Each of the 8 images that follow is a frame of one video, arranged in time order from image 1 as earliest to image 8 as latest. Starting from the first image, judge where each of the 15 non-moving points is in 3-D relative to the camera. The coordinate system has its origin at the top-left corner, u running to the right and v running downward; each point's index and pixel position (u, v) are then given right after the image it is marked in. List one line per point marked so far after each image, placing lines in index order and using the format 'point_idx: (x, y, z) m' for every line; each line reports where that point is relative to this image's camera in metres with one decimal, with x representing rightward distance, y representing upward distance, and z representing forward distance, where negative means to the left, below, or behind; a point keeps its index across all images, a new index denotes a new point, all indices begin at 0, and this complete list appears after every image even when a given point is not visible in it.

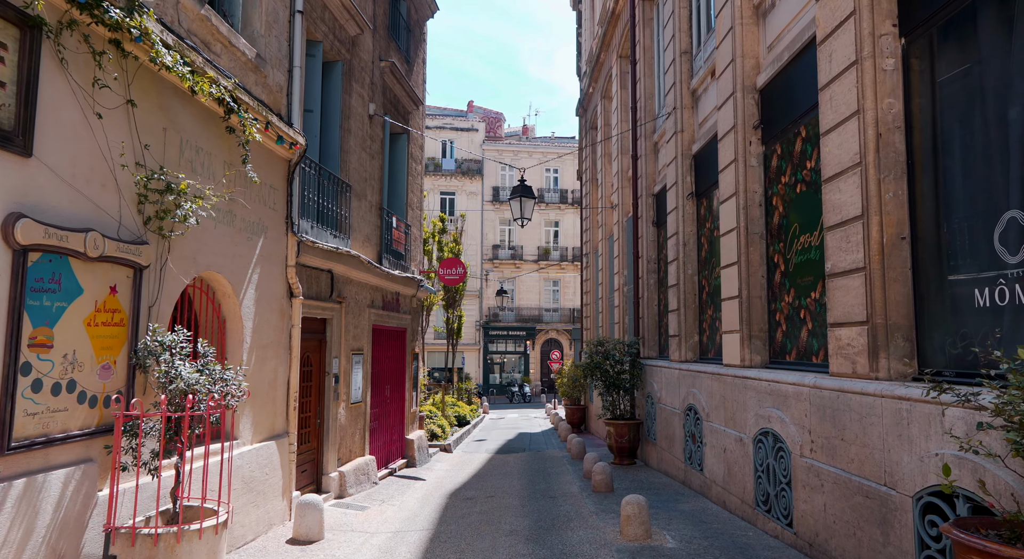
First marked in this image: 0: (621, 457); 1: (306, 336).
0: (+2.0, -3.2, +13.4) m
1: (-2.6, -0.7, +9.4) m
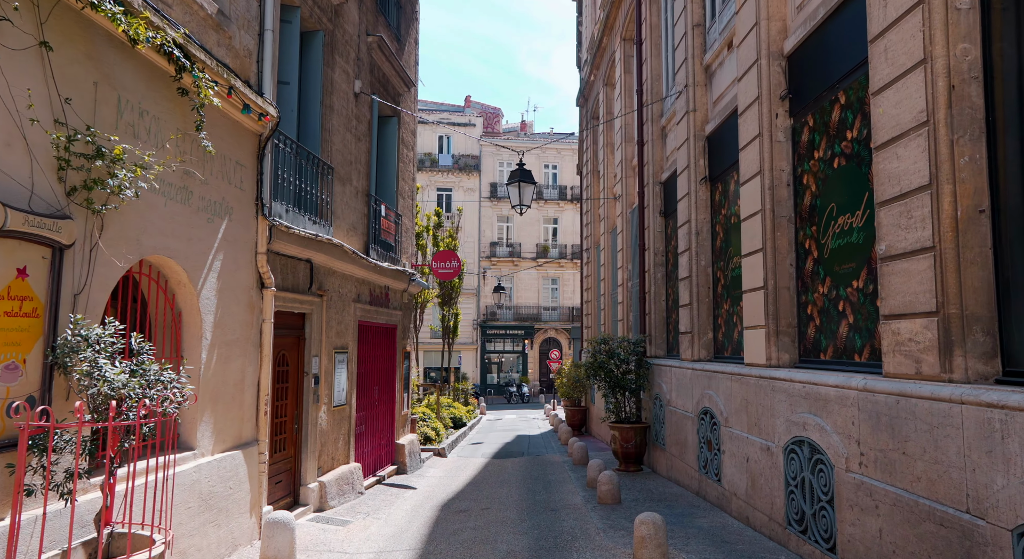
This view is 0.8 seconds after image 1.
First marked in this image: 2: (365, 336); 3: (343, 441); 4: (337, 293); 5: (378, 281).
0: (+1.9, -3.1, +12.5) m
1: (-2.6, -0.6, +8.4) m
2: (-2.3, -0.9, +11.6) m
3: (-2.4, -2.2, +10.2) m
4: (-2.4, -0.2, +10.1) m
5: (-2.2, 0.0, +11.9) m
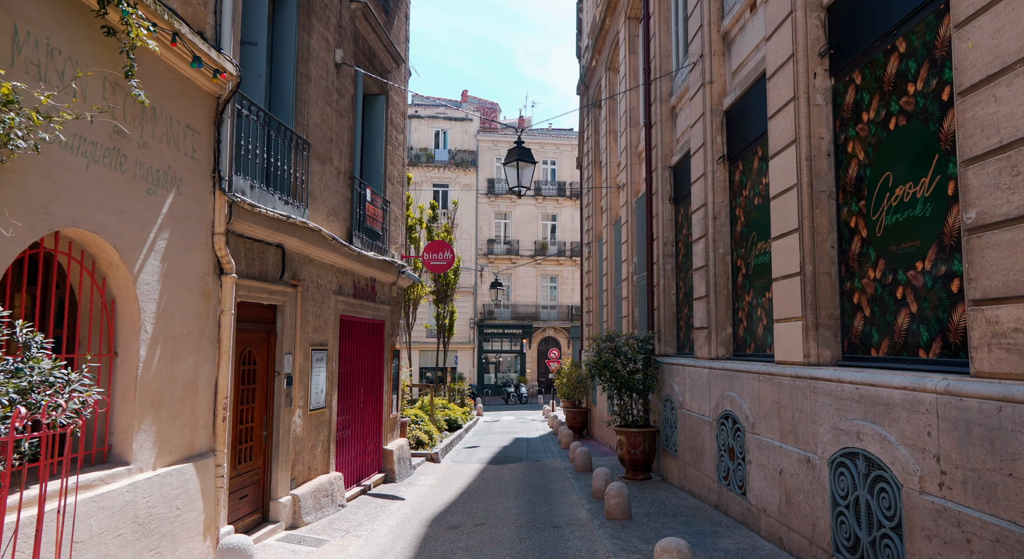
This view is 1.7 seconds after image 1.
0: (+1.9, -3.0, +11.5) m
1: (-2.7, -0.5, +7.4) m
2: (-2.4, -0.8, +10.6) m
3: (-2.4, -2.1, +9.2) m
4: (-2.4, -0.1, +9.1) m
5: (-2.2, +0.1, +10.9) m
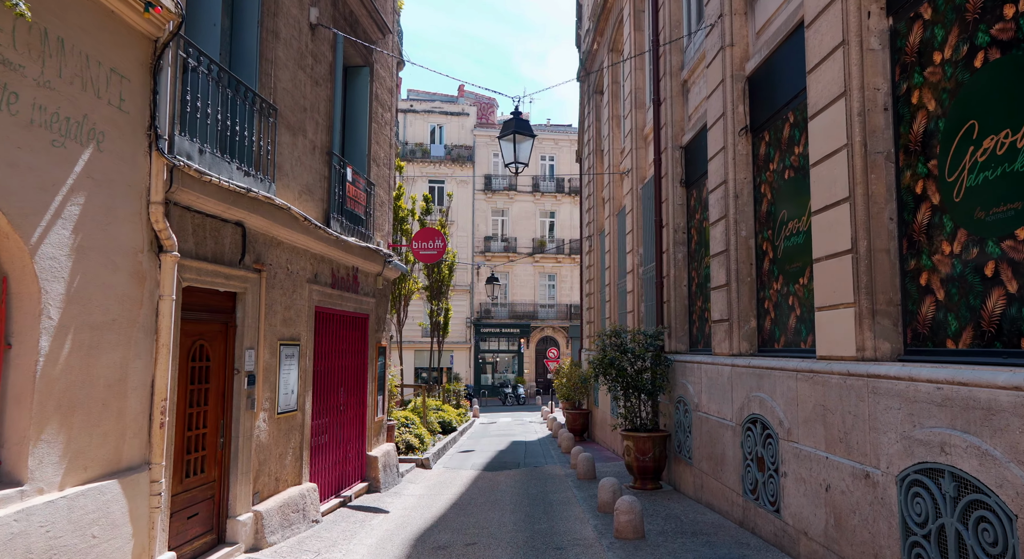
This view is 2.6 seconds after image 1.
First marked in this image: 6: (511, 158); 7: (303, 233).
0: (+1.8, -2.8, +10.4) m
1: (-2.7, -0.3, +6.4) m
2: (-2.4, -0.6, +9.5) m
3: (-2.4, -2.0, +8.2) m
4: (-2.5, +0.1, +8.0) m
5: (-2.3, +0.3, +9.8) m
6: (0.0, +1.7, +10.1) m
7: (-2.3, +0.5, +8.3) m
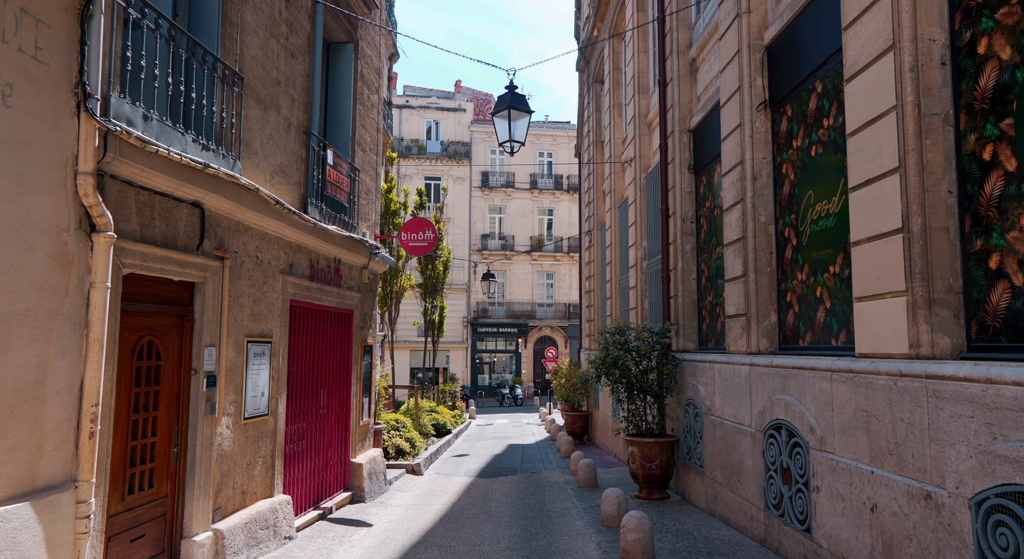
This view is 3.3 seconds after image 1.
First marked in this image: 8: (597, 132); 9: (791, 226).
0: (+1.8, -2.7, +9.6) m
1: (-2.8, -0.2, +5.6) m
2: (-2.5, -0.5, +8.7) m
3: (-2.5, -1.9, +7.4) m
4: (-2.5, +0.2, +7.2) m
5: (-2.3, +0.4, +9.0) m
6: (-0.1, +1.8, +9.3) m
7: (-2.4, +0.6, +7.5) m
8: (+2.2, +3.9, +19.6) m
9: (+2.7, +0.5, +7.2) m
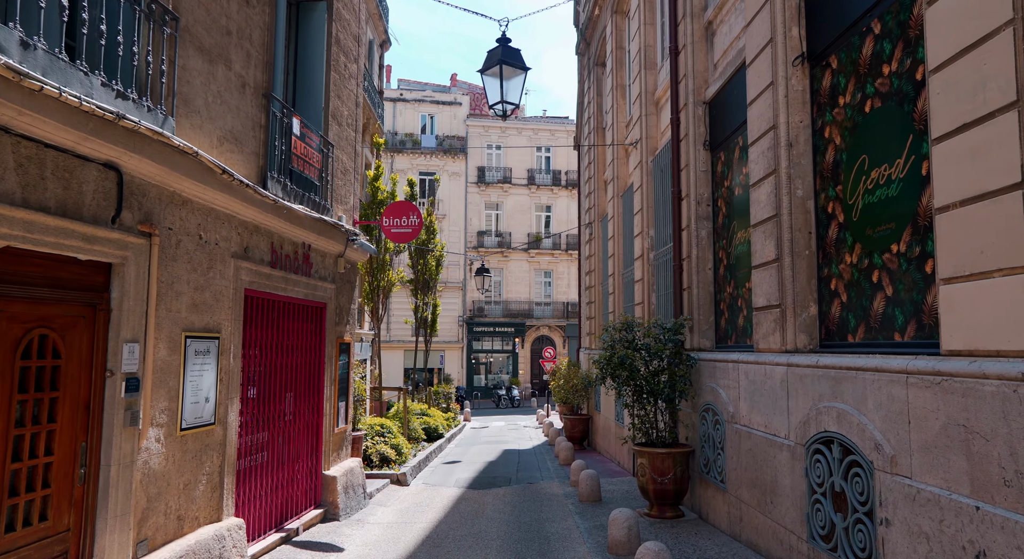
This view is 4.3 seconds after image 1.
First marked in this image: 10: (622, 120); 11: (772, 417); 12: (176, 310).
0: (+1.7, -2.6, +8.5) m
1: (-2.8, -0.1, +4.4) m
2: (-2.5, -0.4, +7.6) m
3: (-2.6, -1.7, +6.2) m
4: (-2.6, +0.3, +6.0) m
5: (-2.4, +0.5, +7.8) m
6: (-0.2, +1.9, +8.2) m
7: (-2.5, +0.8, +6.3) m
8: (+2.1, +4.0, +18.4) m
9: (+2.6, +0.7, +6.0) m
10: (+2.3, +3.4, +15.5) m
11: (+2.2, -1.2, +6.4) m
12: (-2.6, -0.2, +5.7) m
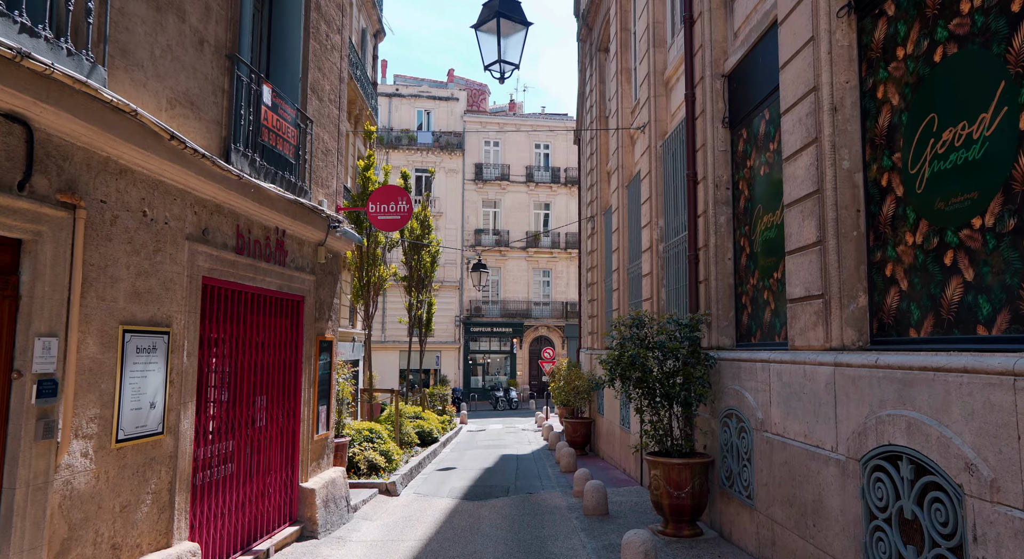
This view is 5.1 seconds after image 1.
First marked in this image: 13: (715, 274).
0: (+1.7, -2.5, +7.5) m
1: (-2.8, 0.0, +3.5) m
2: (-2.5, -0.3, +6.6) m
3: (-2.6, -1.6, +5.3) m
4: (-2.6, +0.4, +5.1) m
5: (-2.4, +0.6, +6.9) m
6: (-0.2, +2.0, +7.3) m
7: (-2.5, +0.9, +5.4) m
8: (+2.1, +4.1, +17.5) m
9: (+2.6, +0.8, +5.1) m
10: (+2.3, +3.4, +14.5) m
11: (+2.2, -1.1, +5.4) m
12: (-2.6, -0.1, +4.8) m
13: (+2.3, +0.1, +8.4) m
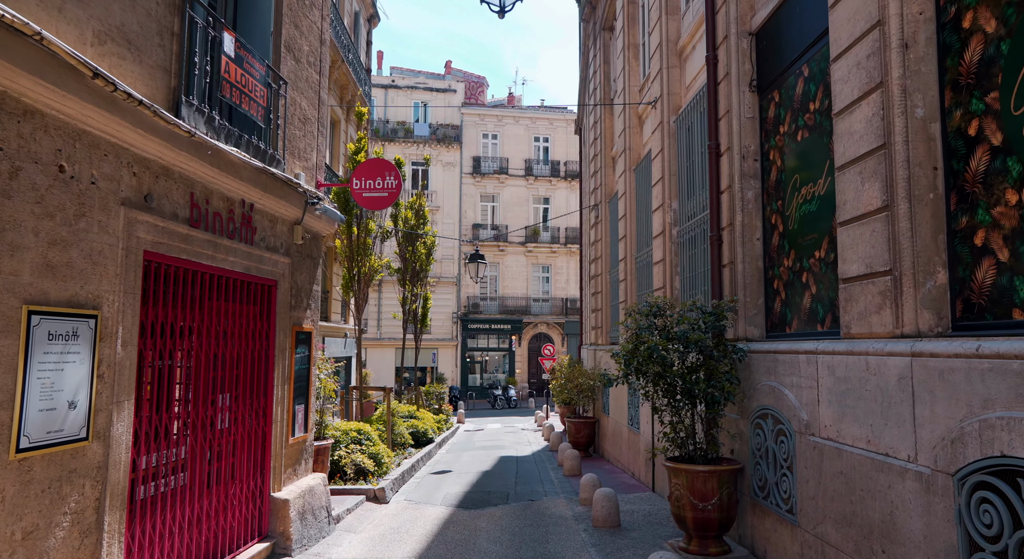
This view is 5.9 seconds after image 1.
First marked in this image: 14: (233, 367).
0: (+1.7, -2.3, +6.6) m
1: (-2.8, +0.2, +2.5) m
2: (-2.5, -0.1, +5.6) m
3: (-2.6, -1.4, +4.3) m
4: (-2.6, +0.6, +4.1) m
5: (-2.4, +0.8, +5.9) m
6: (-0.2, +2.2, +6.3) m
7: (-2.5, +1.0, +4.4) m
8: (+2.1, +4.3, +16.5) m
9: (+2.7, +0.9, +4.1) m
10: (+2.3, +3.6, +13.6) m
11: (+2.2, -0.9, +4.5) m
12: (-2.6, 0.0, +3.8) m
13: (+2.3, +0.2, +7.5) m
14: (-2.4, -0.8, +6.4) m
